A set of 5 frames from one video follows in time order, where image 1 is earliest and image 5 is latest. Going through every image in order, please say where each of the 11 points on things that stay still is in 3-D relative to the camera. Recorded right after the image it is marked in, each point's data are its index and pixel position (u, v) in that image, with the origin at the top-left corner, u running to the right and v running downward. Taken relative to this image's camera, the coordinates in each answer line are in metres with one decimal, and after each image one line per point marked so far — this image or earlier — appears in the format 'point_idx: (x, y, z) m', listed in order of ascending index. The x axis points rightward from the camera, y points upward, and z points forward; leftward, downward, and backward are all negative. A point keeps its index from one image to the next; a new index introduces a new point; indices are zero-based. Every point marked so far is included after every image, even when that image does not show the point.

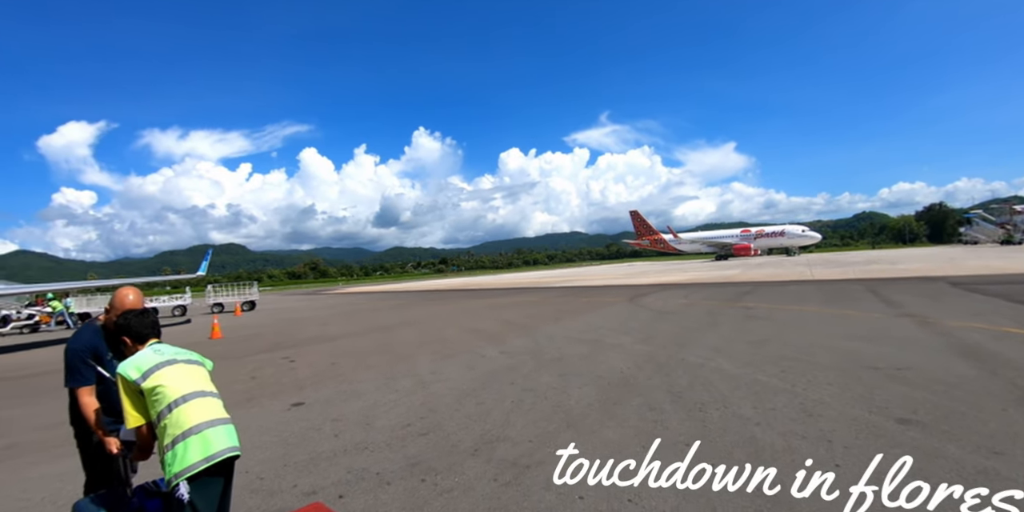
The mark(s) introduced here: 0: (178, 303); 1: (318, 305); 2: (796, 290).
0: (-8.0, -1.1, +11.0) m
1: (-6.5, -1.6, +15.3) m
2: (+4.6, -0.6, +7.6) m
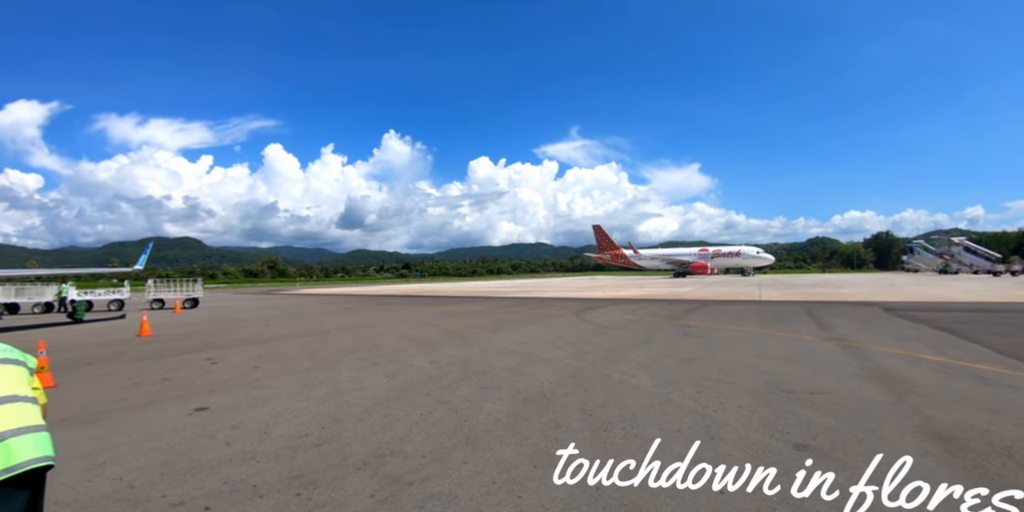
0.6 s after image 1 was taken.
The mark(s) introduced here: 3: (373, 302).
0: (-9.0, -0.9, +10.5) m
1: (-7.8, -1.6, +14.8) m
2: (+3.8, -0.9, +7.8) m
3: (-4.8, -1.6, +16.2) m
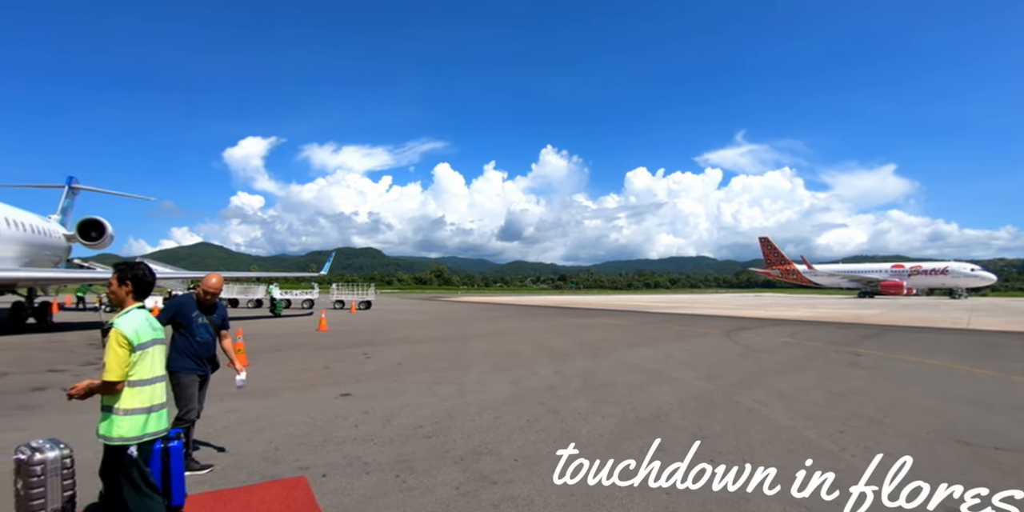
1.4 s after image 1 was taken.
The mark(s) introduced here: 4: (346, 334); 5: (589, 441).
0: (-5.6, -1.1, +12.8) m
1: (-3.1, -1.9, +16.5) m
2: (+5.7, -1.1, +6.3) m
3: (+0.1, -2.0, +16.9) m
4: (-2.6, -1.2, +7.4) m
5: (+0.4, -1.0, +2.5) m
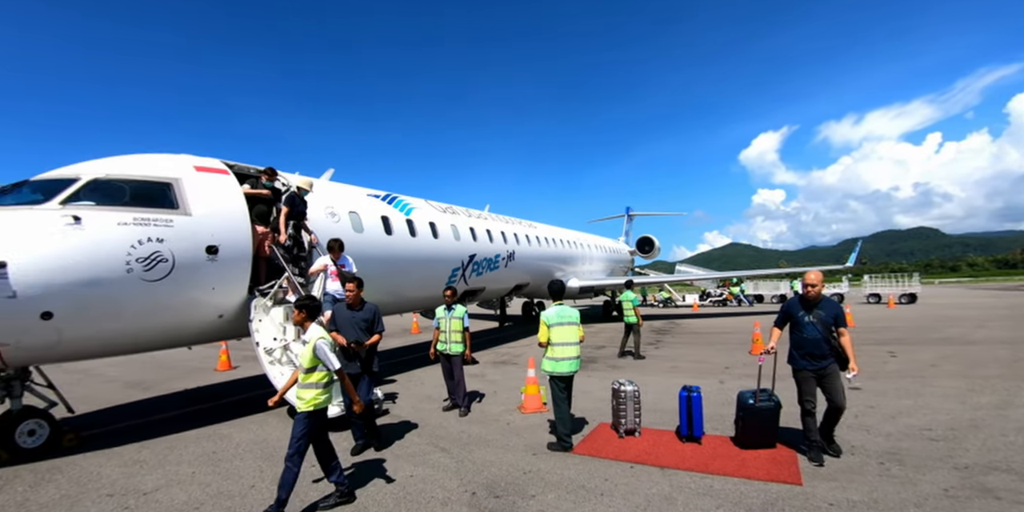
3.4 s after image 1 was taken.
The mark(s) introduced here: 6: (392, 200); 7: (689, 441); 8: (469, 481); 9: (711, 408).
0: (+8.5, -0.9, +12.1) m
1: (+13.0, -1.2, +11.7) m
2: (+8.4, -0.2, -1.0) m
3: (+14.9, -1.0, +9.1) m
4: (+5.2, -1.1, +6.8) m
5: (+2.5, -0.9, +1.8) m
6: (-2.6, +1.3, +10.7) m
7: (+2.0, -2.1, +5.3) m
8: (-0.4, -2.2, +4.6) m
9: (+2.7, -2.0, +6.4) m
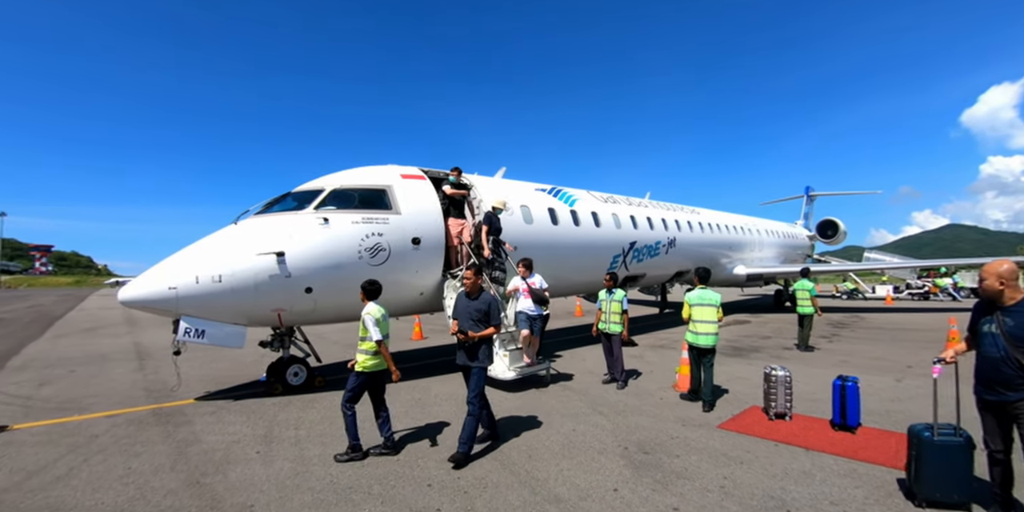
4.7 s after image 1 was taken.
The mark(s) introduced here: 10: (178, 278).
0: (+12.0, -0.6, +9.5) m
1: (+16.2, -0.9, +7.8) m
2: (+7.7, -0.3, -2.8) m
3: (+17.2, -0.7, +4.6) m
4: (+7.2, -0.9, +5.6) m
5: (+3.1, -0.8, +1.7) m
6: (+1.1, +1.6, +11.7) m
7: (+3.7, -1.9, +5.2) m
8: (+1.3, -2.1, +5.4) m
9: (+4.8, -1.9, +6.0) m
10: (-5.3, -0.3, +7.3) m
